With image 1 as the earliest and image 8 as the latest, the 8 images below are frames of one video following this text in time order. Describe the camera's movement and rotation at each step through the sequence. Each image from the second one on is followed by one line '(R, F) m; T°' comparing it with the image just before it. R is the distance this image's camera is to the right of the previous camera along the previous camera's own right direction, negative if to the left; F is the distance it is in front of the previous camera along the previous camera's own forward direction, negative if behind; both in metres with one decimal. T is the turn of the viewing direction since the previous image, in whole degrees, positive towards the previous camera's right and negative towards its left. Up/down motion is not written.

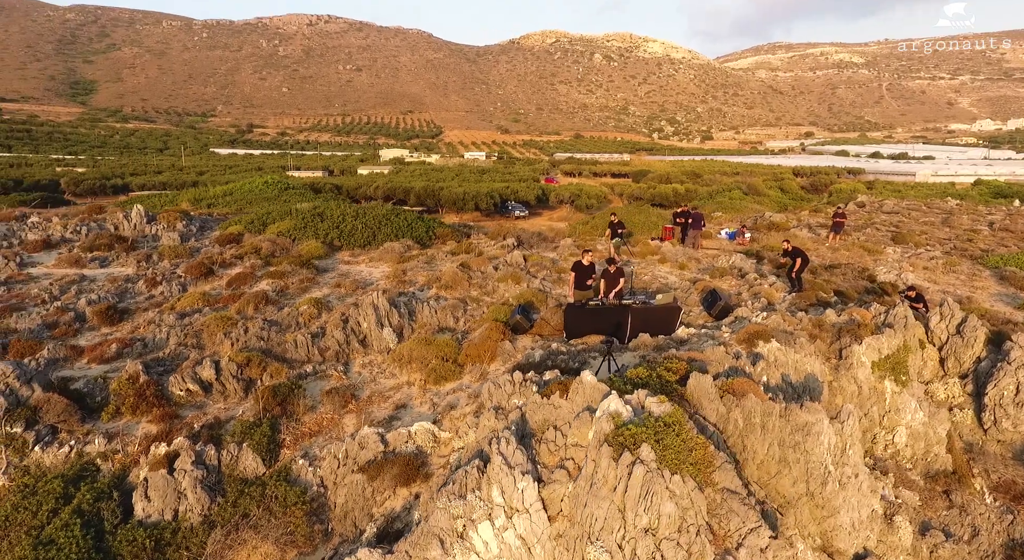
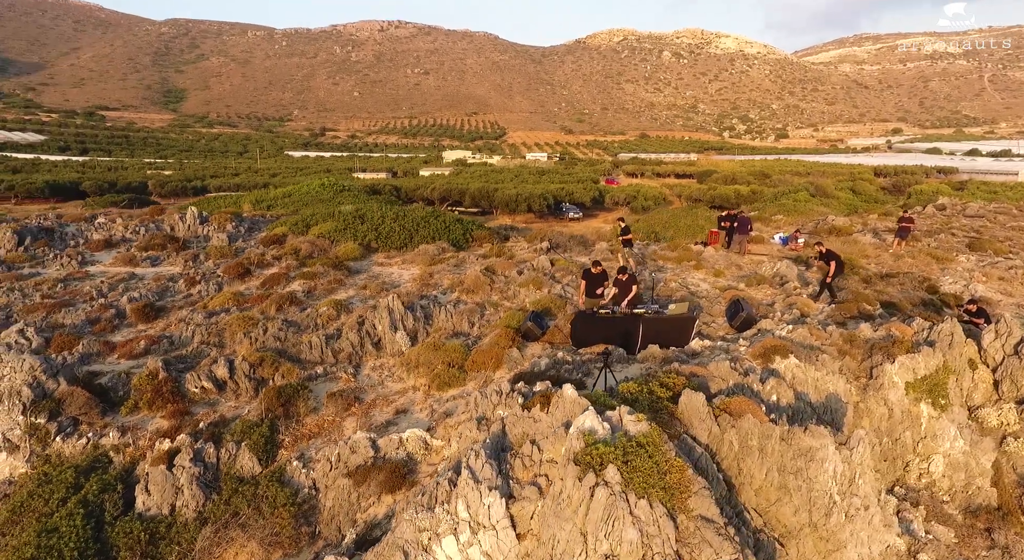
(+1.3, +0.3) m; -6°
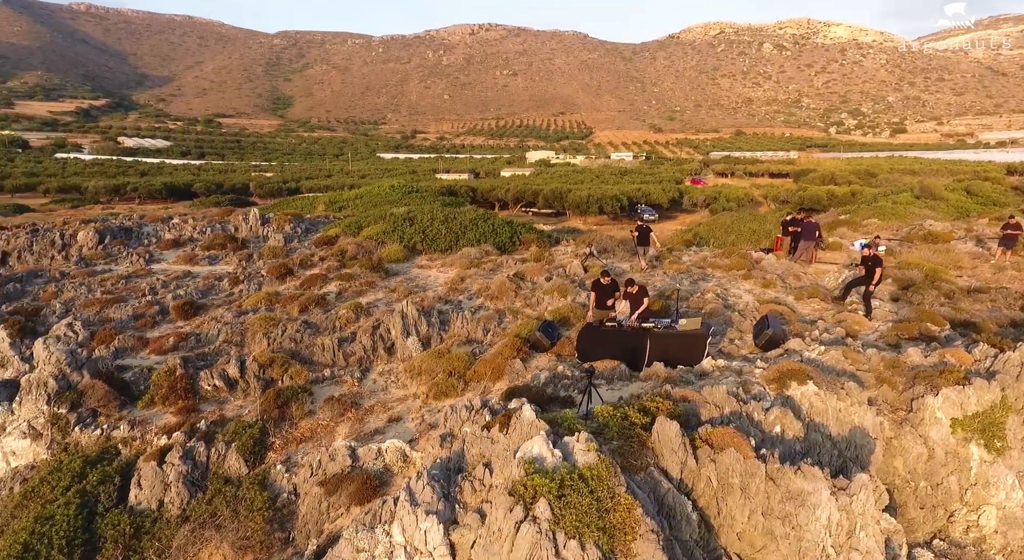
(+1.9, +0.6) m; -9°
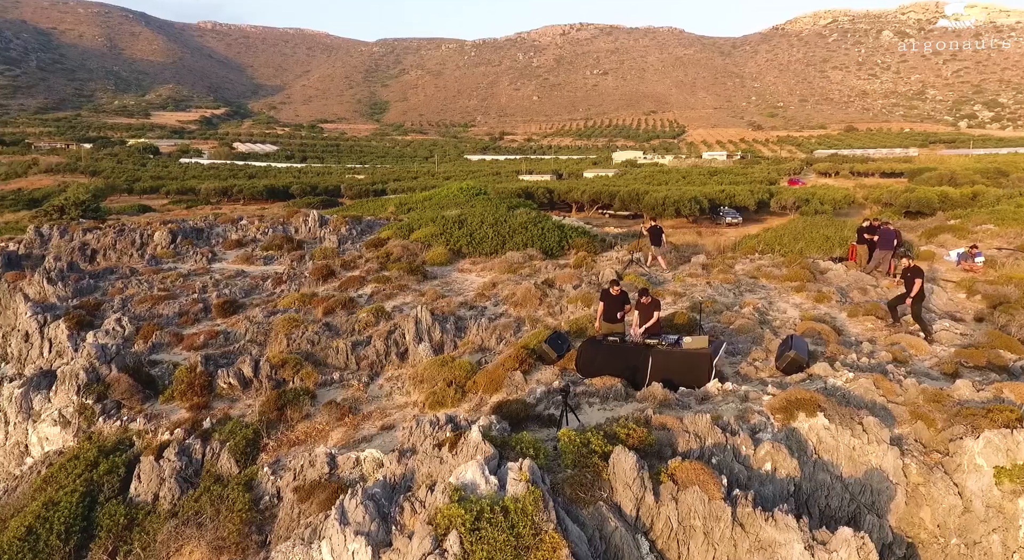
(+1.9, +0.6) m; -9°
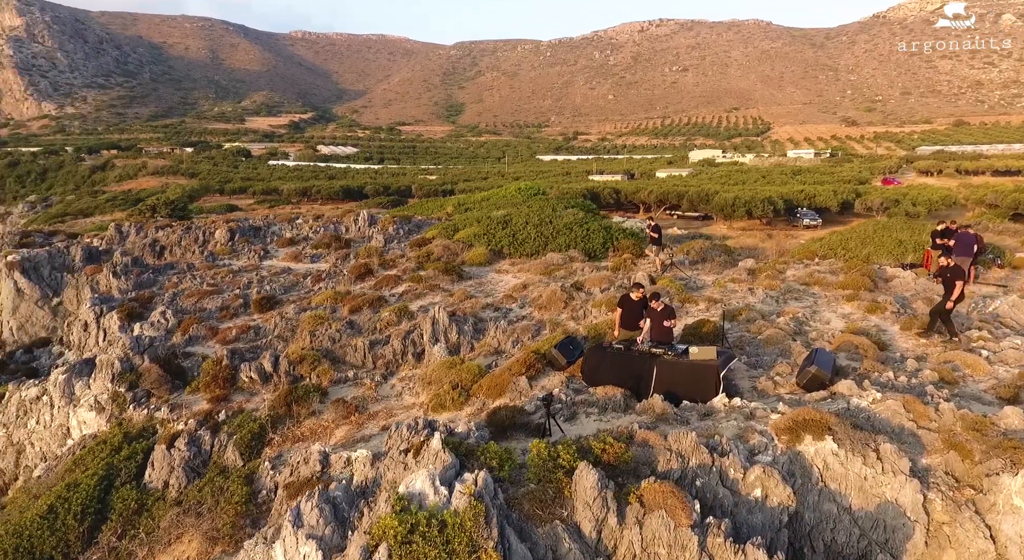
(+1.4, +0.5) m; -7°
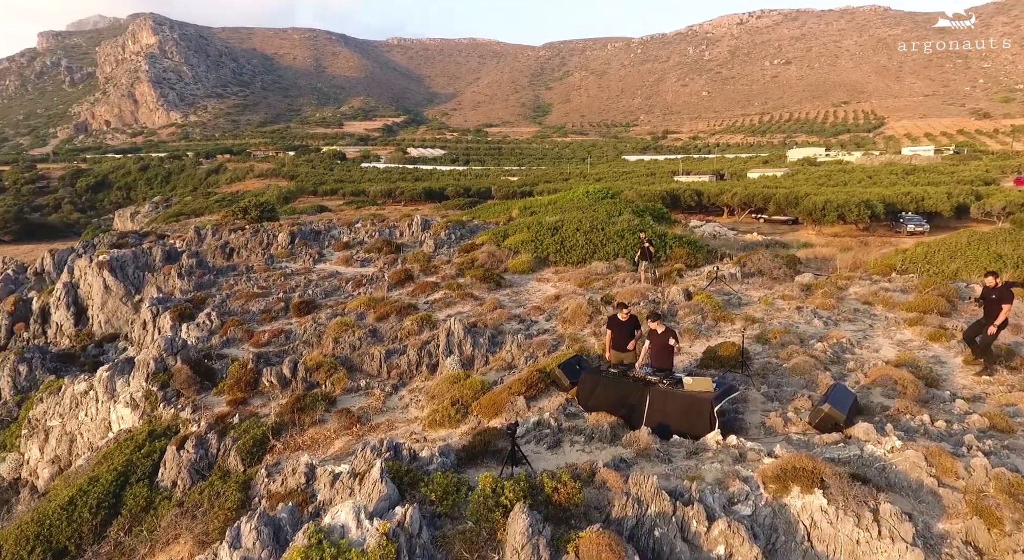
(+1.8, +0.6) m; -9°
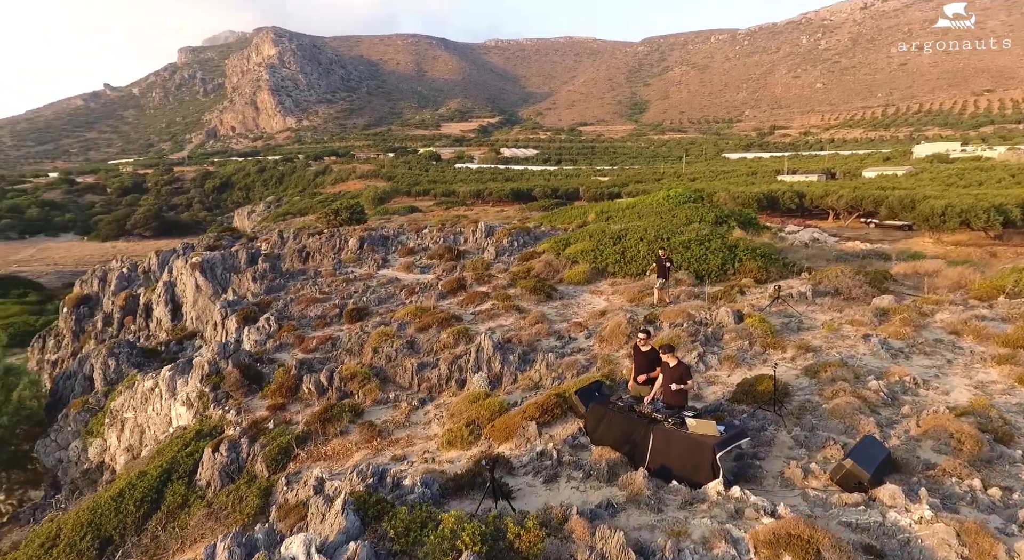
(+1.5, +0.5) m; -9°
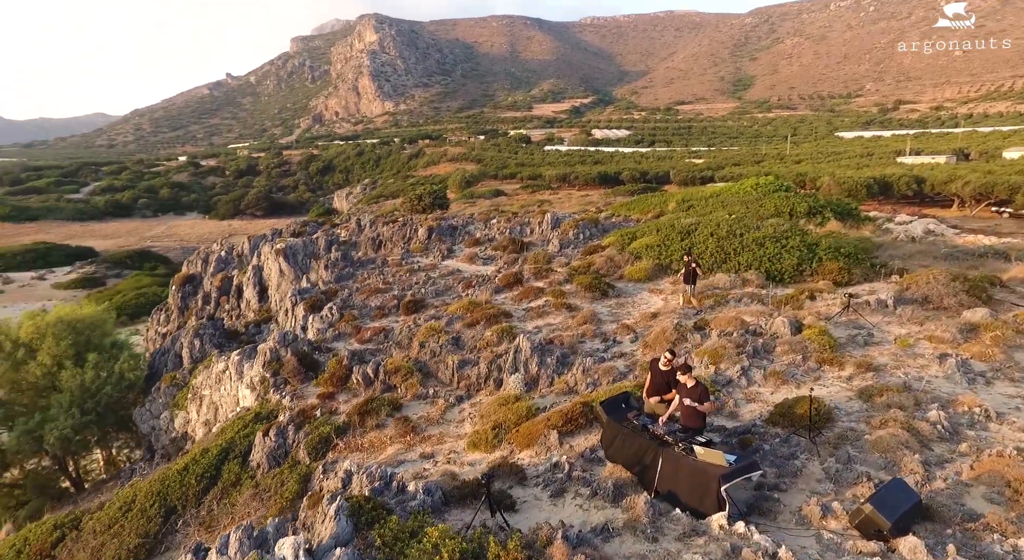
(+1.2, +0.3) m; -9°
